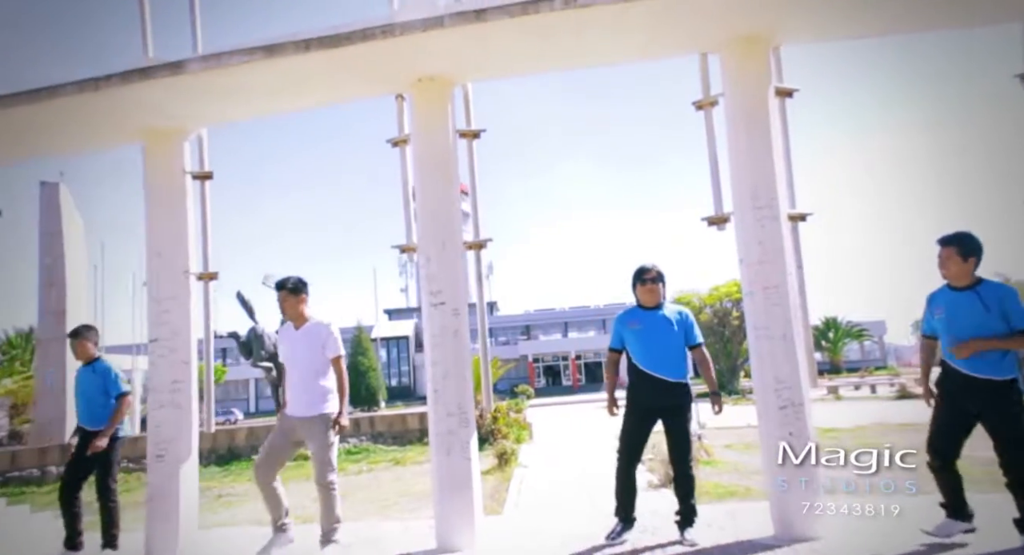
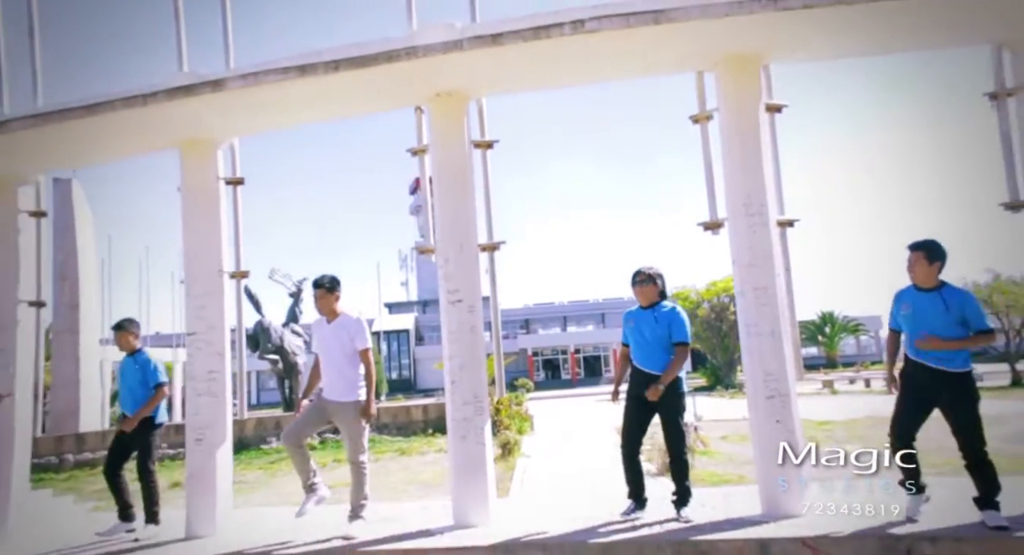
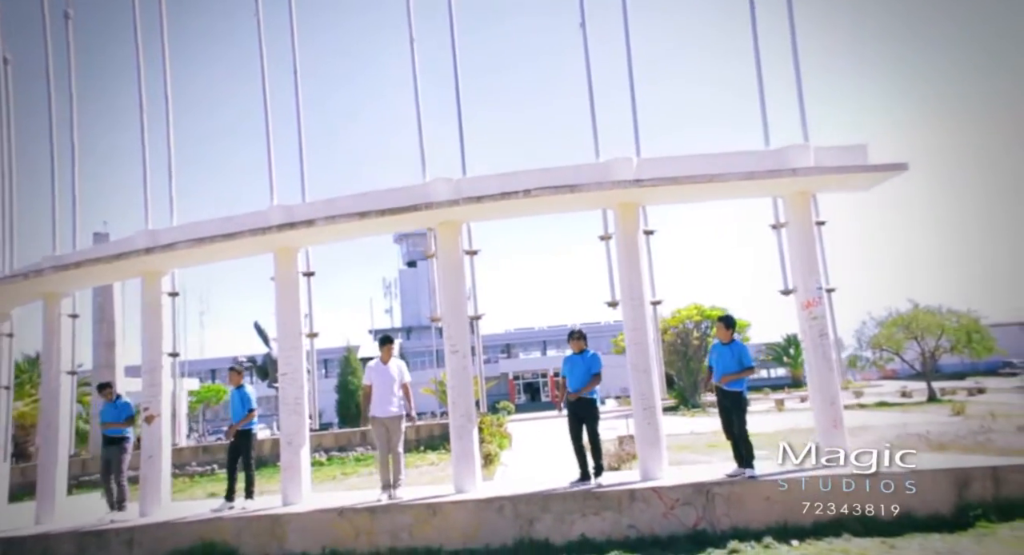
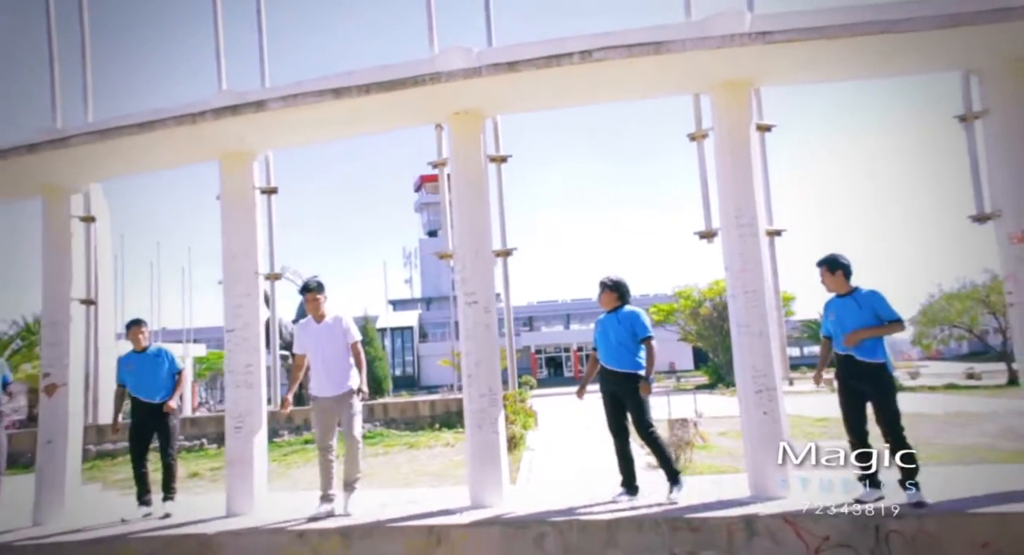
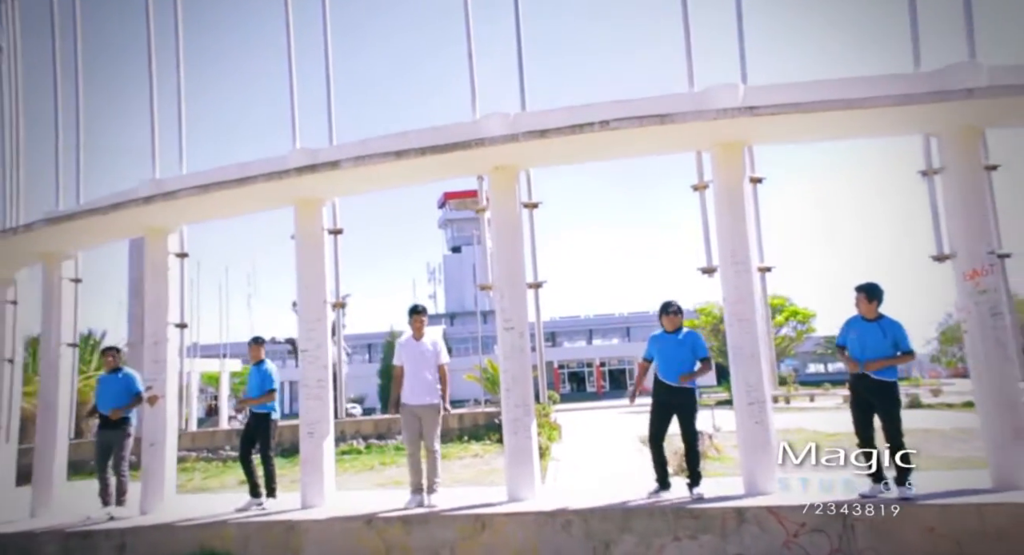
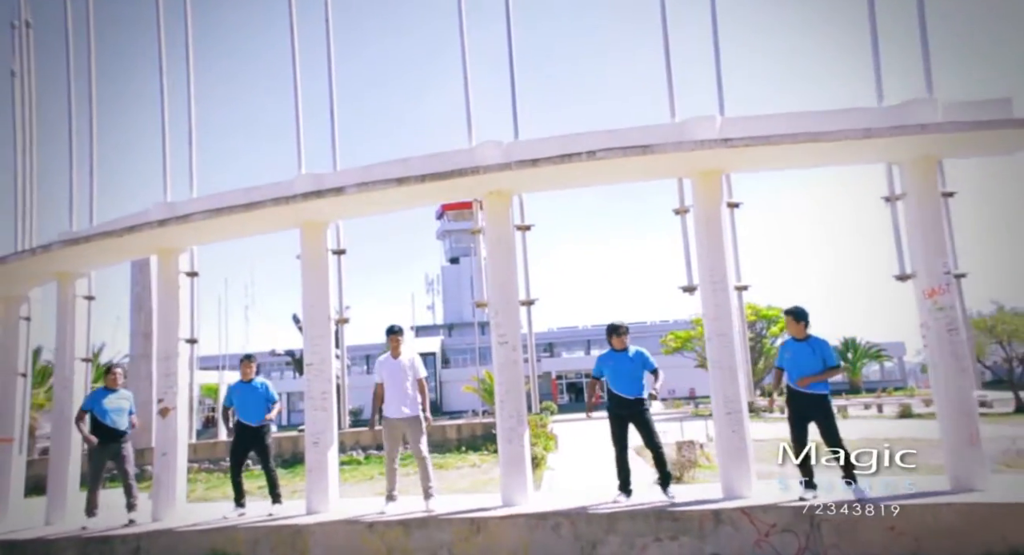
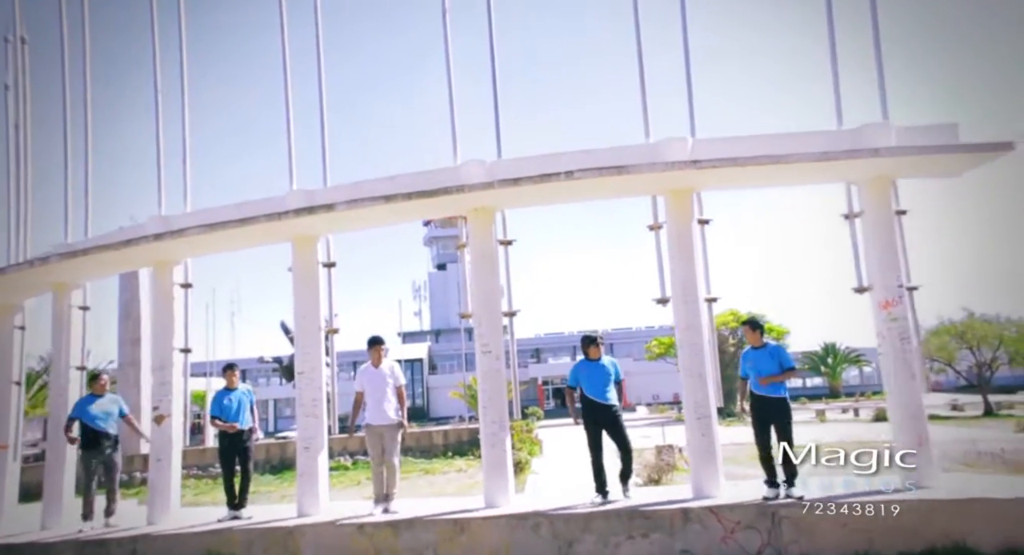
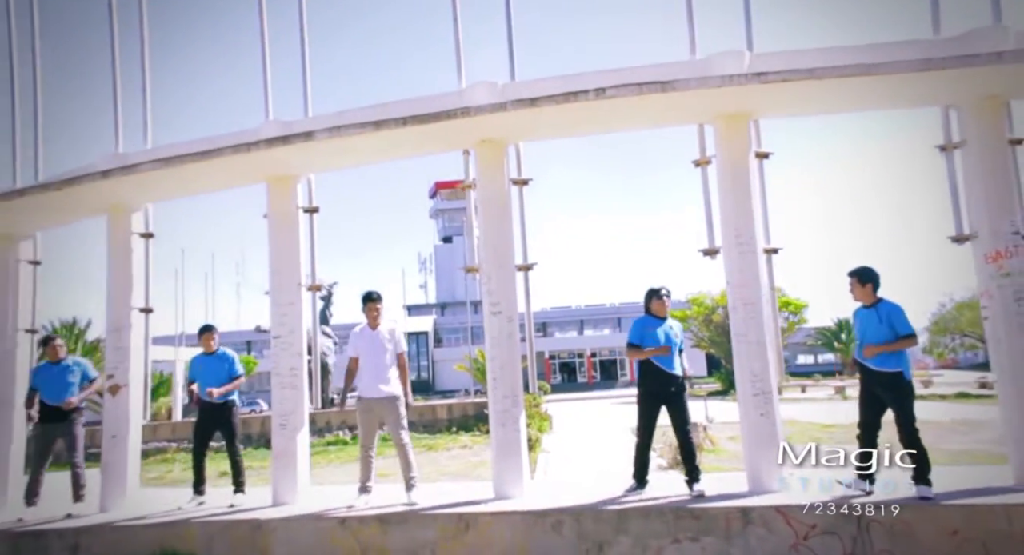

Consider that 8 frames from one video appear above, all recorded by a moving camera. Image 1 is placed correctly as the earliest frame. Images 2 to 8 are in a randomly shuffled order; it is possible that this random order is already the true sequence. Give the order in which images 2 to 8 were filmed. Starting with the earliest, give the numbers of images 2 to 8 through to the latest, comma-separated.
2, 4, 8, 5, 6, 7, 3
